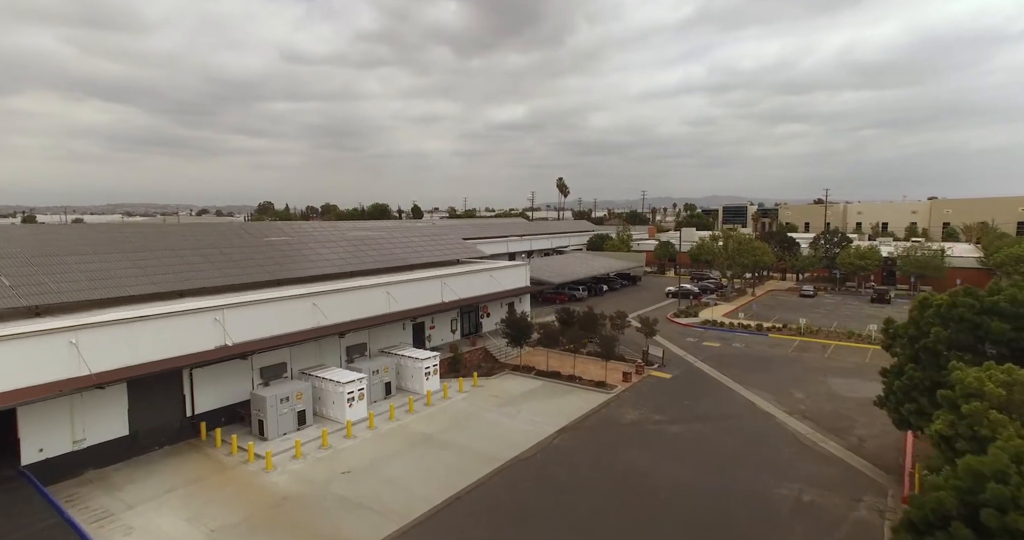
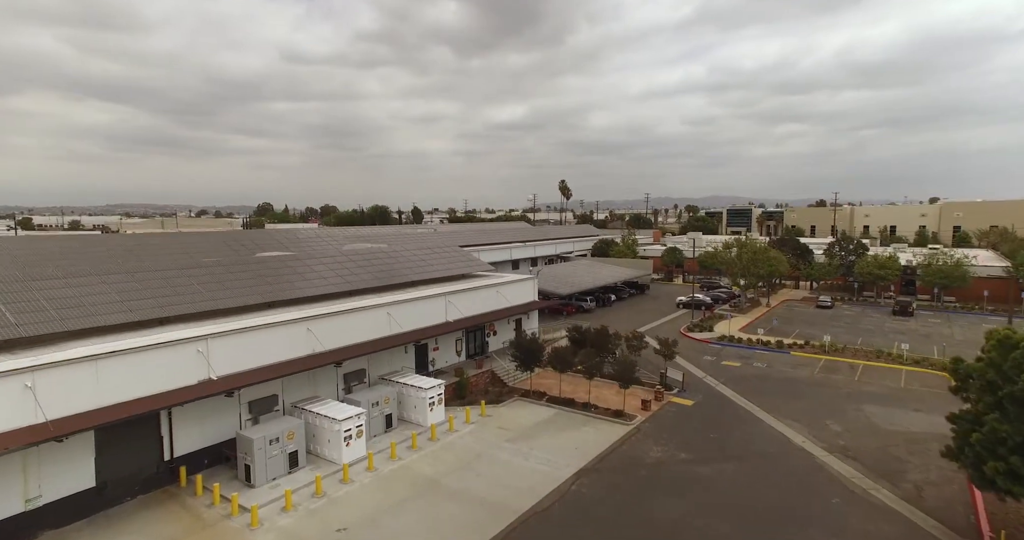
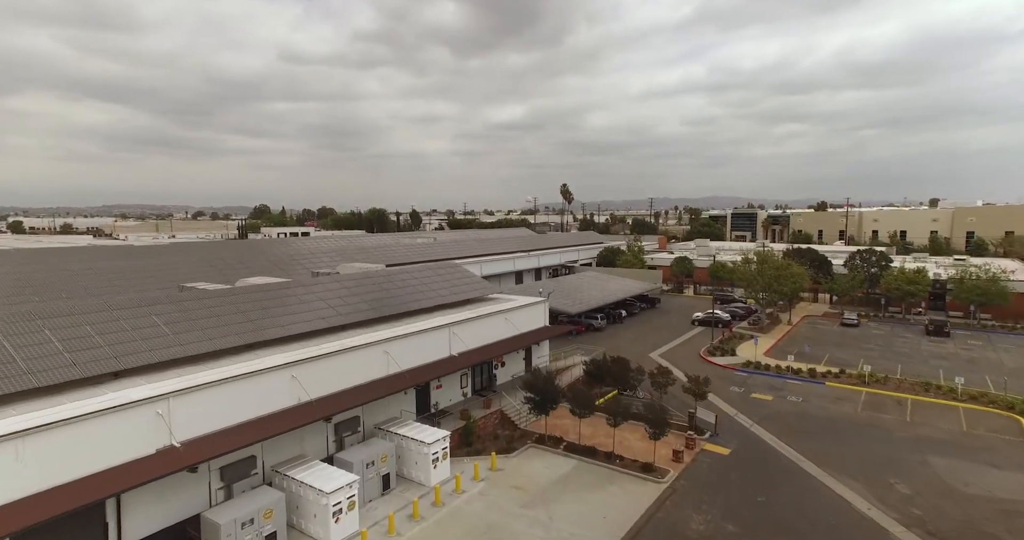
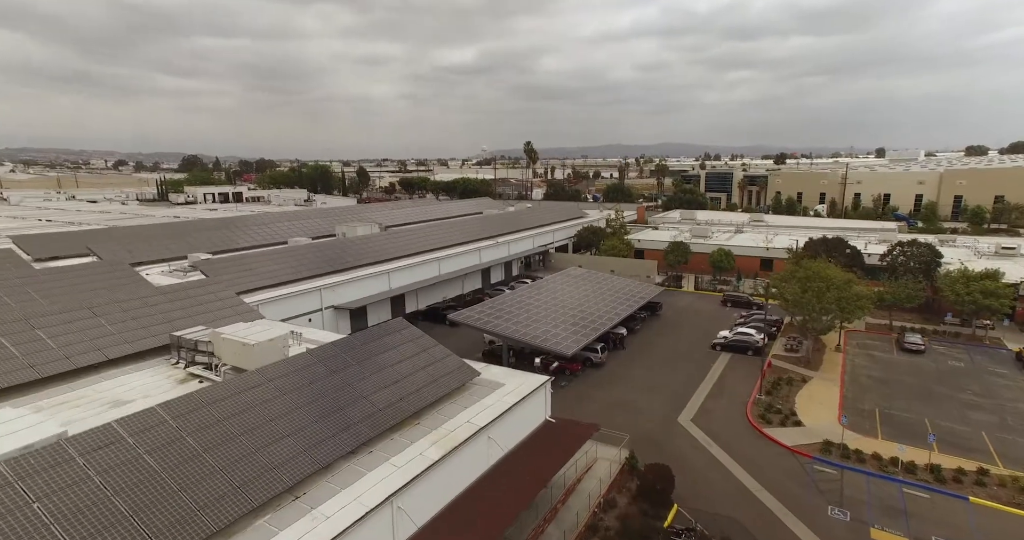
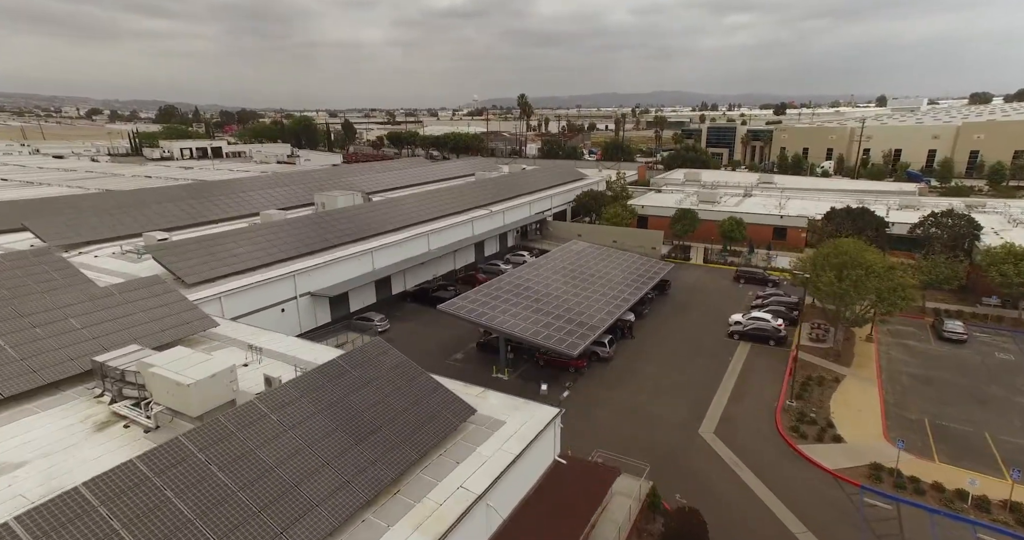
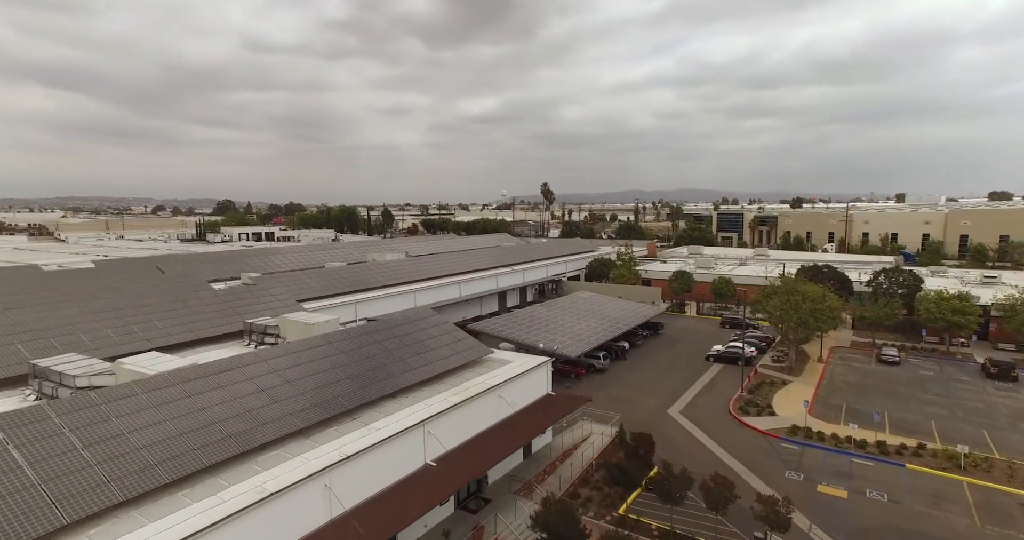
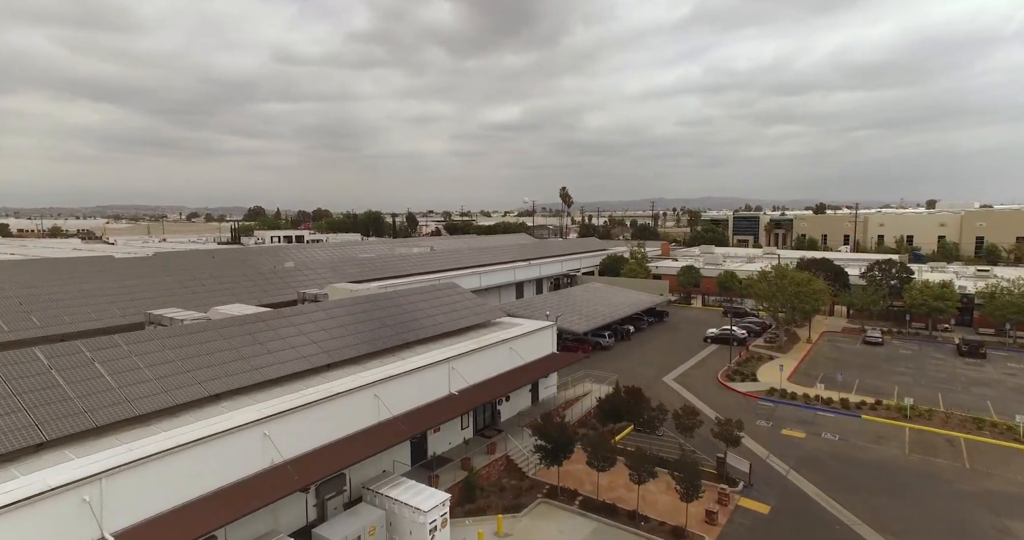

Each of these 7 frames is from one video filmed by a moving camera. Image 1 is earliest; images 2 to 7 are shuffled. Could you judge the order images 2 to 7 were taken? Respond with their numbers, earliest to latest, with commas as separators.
2, 3, 7, 6, 4, 5
